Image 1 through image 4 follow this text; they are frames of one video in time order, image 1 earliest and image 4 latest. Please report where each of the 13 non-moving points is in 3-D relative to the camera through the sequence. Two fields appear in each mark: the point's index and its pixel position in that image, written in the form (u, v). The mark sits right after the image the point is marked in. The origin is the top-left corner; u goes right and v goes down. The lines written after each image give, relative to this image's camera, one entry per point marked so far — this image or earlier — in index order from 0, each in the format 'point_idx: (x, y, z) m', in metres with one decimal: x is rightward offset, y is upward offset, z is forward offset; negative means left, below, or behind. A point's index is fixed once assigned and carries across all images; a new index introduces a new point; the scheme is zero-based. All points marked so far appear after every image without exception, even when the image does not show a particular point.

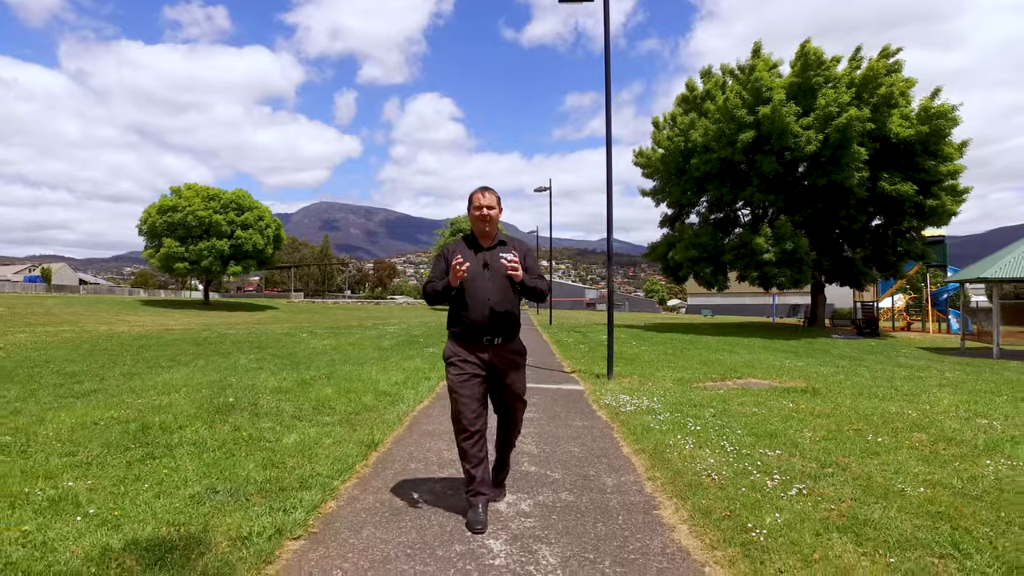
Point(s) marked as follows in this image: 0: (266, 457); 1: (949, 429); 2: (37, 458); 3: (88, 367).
0: (-2.1, -1.4, +5.2) m
1: (+5.0, -1.6, +7.1) m
2: (-3.9, -1.4, +5.2) m
3: (-8.3, -1.5, +12.2) m
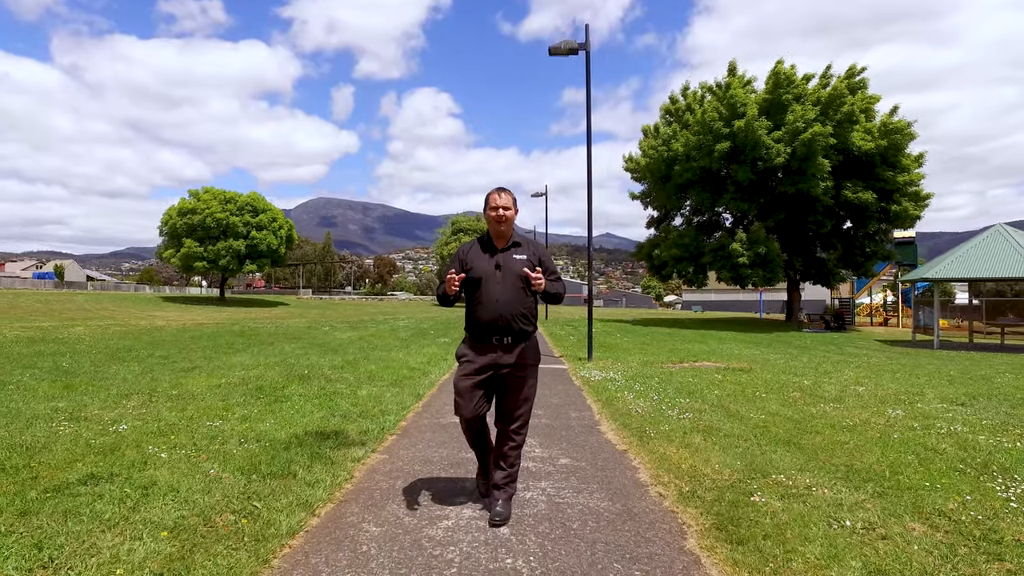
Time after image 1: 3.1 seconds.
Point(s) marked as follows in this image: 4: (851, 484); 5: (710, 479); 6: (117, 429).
0: (-2.1, -1.5, +8.1) m
1: (+5.0, -1.7, +10.0) m
2: (-3.9, -1.5, +8.0) m
3: (-8.3, -1.5, +15.0) m
4: (+2.6, -1.5, +4.7) m
5: (+1.5, -1.5, +4.9) m
6: (-4.1, -1.4, +6.4) m
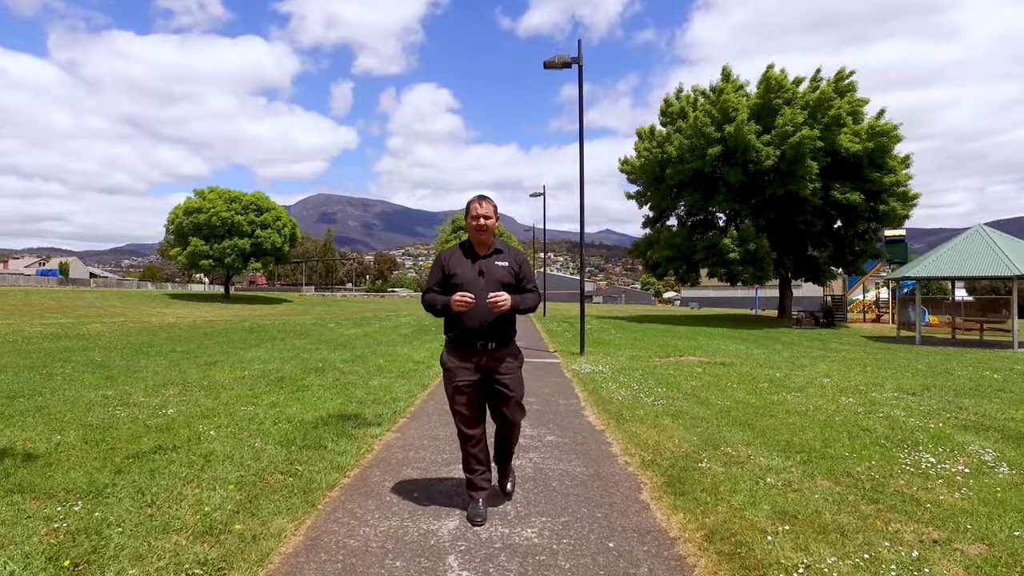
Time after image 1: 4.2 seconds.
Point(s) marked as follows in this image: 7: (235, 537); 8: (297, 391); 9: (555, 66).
0: (-2.1, -1.5, +9.1) m
1: (+4.9, -1.7, +11.0) m
2: (-4.0, -1.5, +9.0) m
3: (-8.3, -1.5, +16.0) m
4: (+2.5, -1.5, +5.7) m
5: (+1.5, -1.5, +5.9) m
6: (-4.1, -1.5, +7.4) m
7: (-1.7, -1.5, +3.7) m
8: (-3.1, -1.5, +9.0) m
9: (+1.1, +5.7, +15.9) m
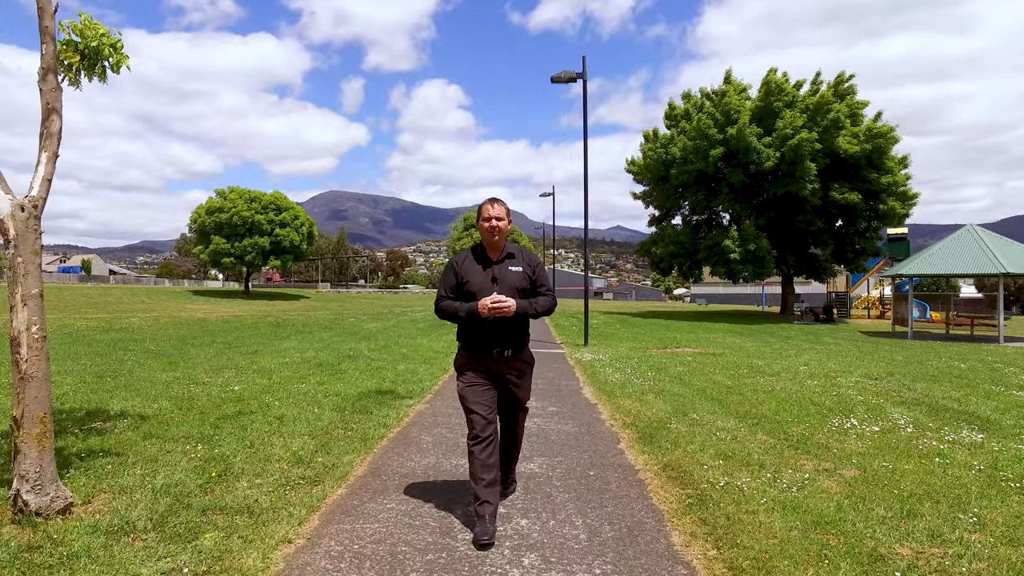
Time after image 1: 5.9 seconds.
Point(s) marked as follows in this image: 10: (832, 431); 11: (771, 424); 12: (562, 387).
0: (-2.0, -1.4, +10.5) m
1: (+5.1, -1.6, +12.3) m
2: (-3.9, -1.4, +10.5) m
3: (-8.1, -1.4, +17.6) m
4: (+2.6, -1.5, +7.1) m
5: (+1.6, -1.5, +7.3) m
6: (-4.0, -1.4, +8.8) m
7: (-1.6, -1.5, +5.1) m
8: (-3.0, -1.4, +10.4) m
9: (+1.4, +5.8, +17.2) m
10: (+3.3, -1.5, +6.3) m
11: (+2.8, -1.5, +6.8) m
12: (+0.8, -1.6, +9.8) m
